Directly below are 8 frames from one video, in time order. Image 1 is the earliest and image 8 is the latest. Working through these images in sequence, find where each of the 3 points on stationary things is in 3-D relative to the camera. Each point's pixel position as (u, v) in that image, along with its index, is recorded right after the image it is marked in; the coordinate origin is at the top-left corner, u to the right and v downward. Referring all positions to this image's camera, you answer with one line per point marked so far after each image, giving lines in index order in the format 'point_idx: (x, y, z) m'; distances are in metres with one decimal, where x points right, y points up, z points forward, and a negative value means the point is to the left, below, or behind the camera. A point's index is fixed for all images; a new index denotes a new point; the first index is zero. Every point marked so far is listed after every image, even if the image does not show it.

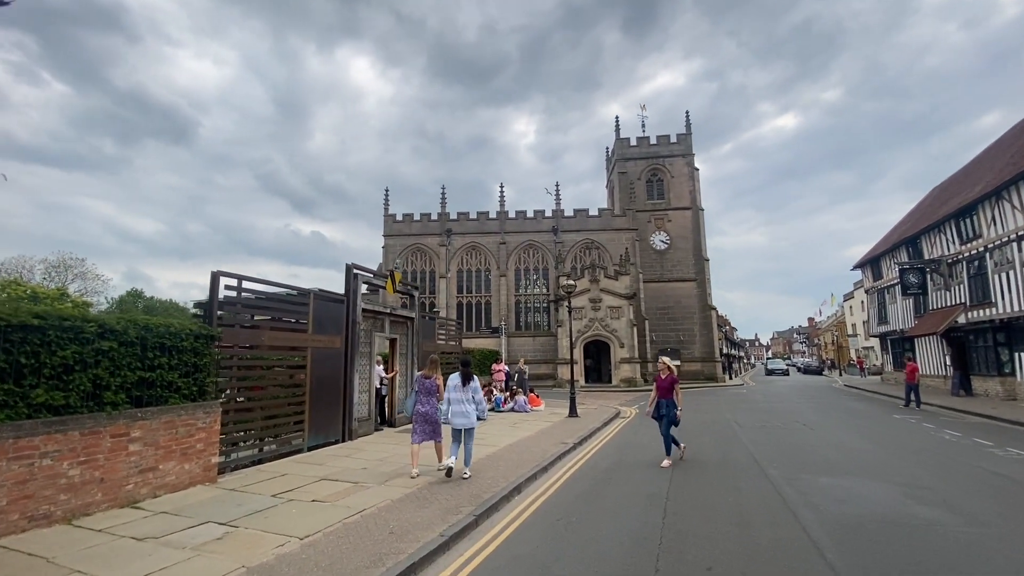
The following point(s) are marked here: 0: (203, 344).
0: (-4.7, -0.9, +7.3) m
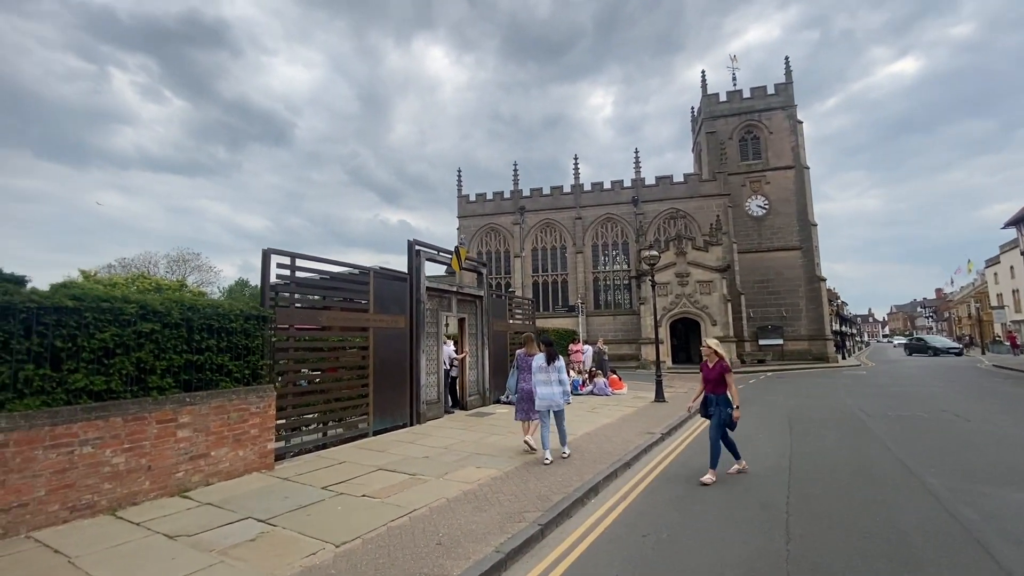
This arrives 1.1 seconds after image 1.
0: (-3.7, -0.5, +6.9) m
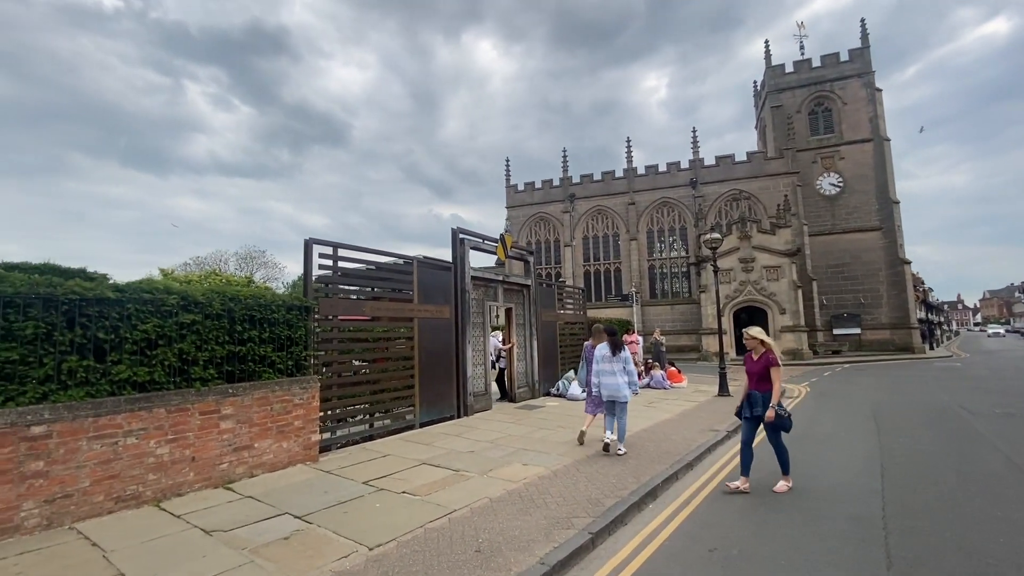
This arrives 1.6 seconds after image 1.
0: (-3.1, -0.4, +6.8) m
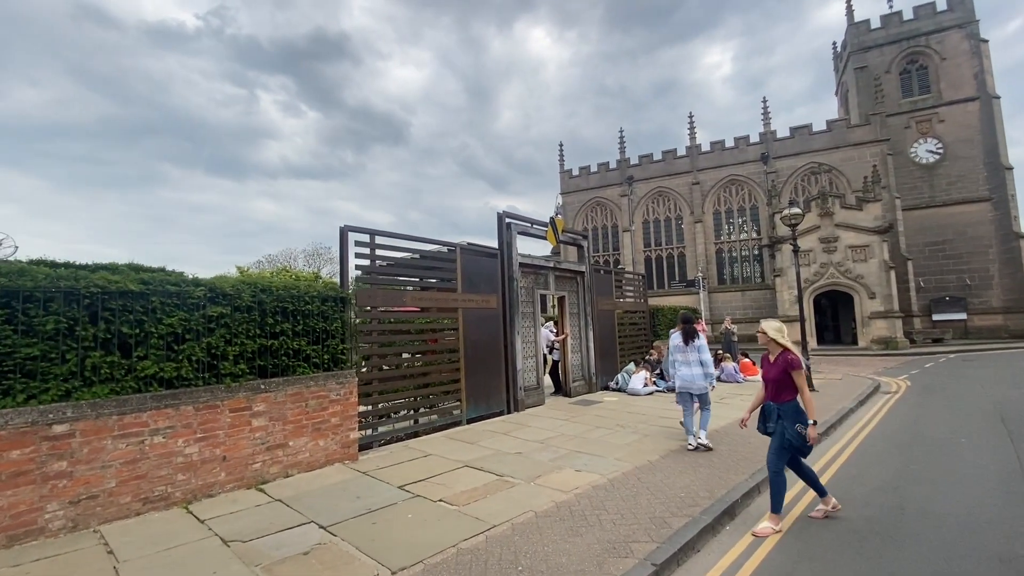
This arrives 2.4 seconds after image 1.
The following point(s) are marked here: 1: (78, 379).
0: (-2.4, -0.3, +6.5) m
1: (-4.0, -0.8, +4.4) m
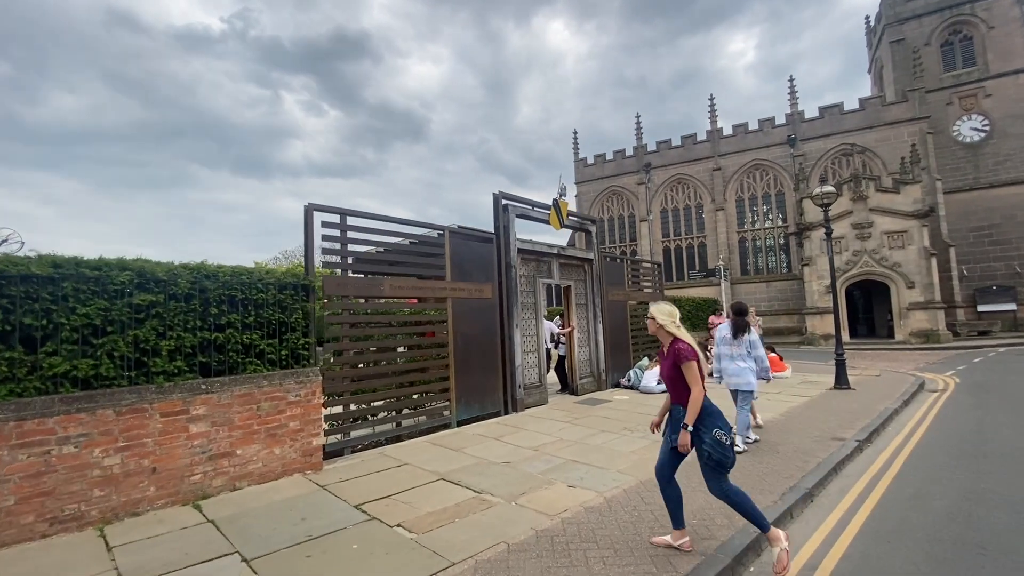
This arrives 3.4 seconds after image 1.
0: (-2.6, -0.1, +5.7) m
1: (-4.2, -0.7, +3.7) m
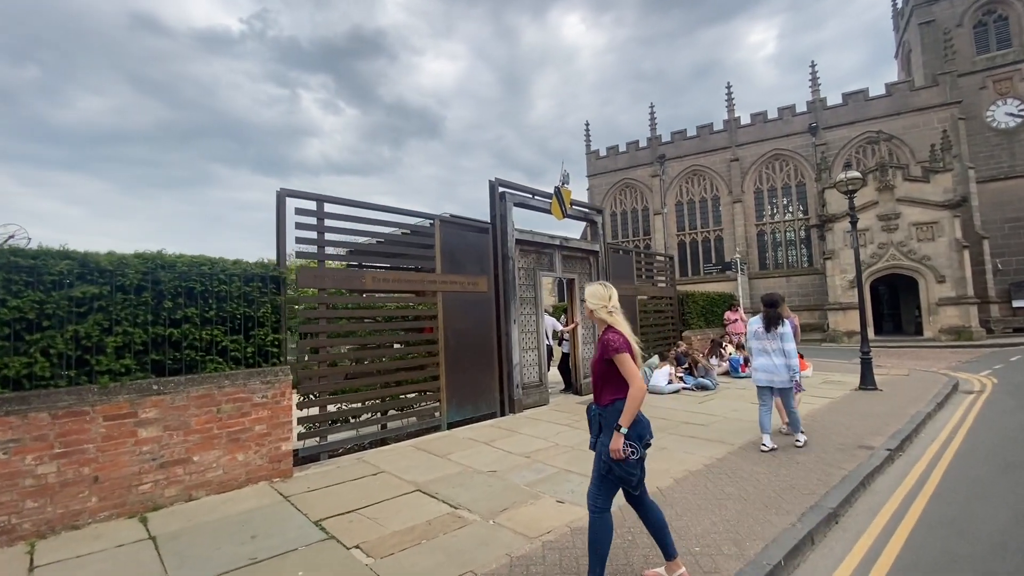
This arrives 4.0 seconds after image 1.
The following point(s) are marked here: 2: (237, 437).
0: (-2.7, 0.0, +5.3) m
1: (-4.4, -0.6, +3.3) m
2: (-2.7, -1.5, +4.8) m
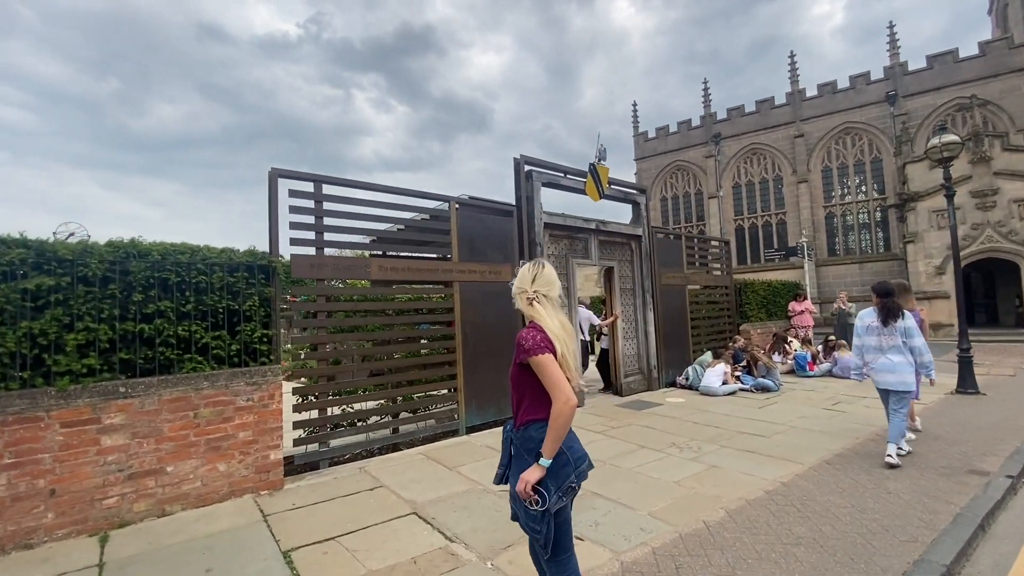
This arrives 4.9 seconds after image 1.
0: (-2.6, +0.1, +4.7) m
1: (-4.5, -0.6, +3.0) m
2: (-2.6, -1.4, +4.3) m
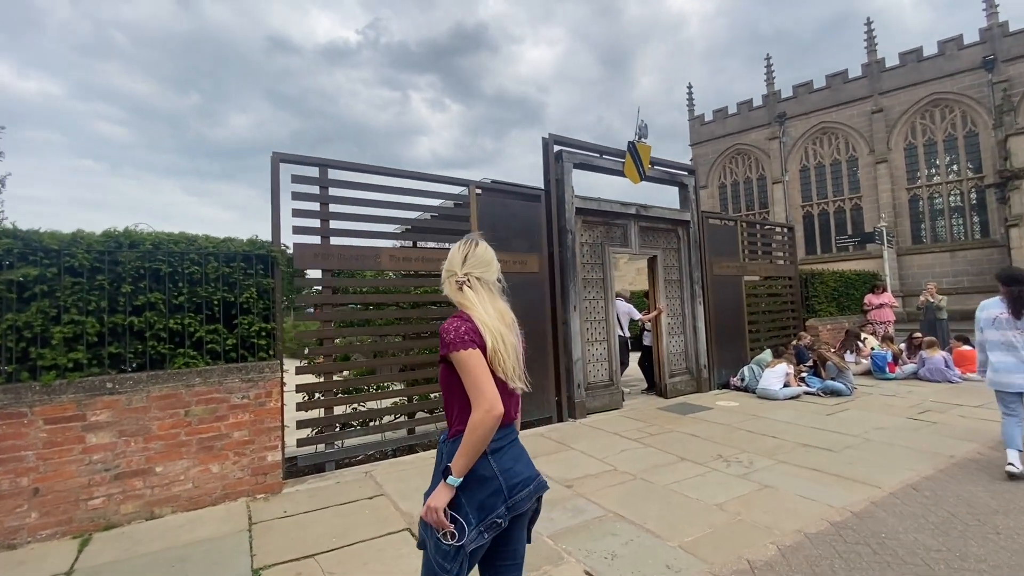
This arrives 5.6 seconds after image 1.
0: (-2.5, +0.2, +4.5) m
1: (-4.5, -0.5, +2.9) m
2: (-2.5, -1.3, +4.0) m
